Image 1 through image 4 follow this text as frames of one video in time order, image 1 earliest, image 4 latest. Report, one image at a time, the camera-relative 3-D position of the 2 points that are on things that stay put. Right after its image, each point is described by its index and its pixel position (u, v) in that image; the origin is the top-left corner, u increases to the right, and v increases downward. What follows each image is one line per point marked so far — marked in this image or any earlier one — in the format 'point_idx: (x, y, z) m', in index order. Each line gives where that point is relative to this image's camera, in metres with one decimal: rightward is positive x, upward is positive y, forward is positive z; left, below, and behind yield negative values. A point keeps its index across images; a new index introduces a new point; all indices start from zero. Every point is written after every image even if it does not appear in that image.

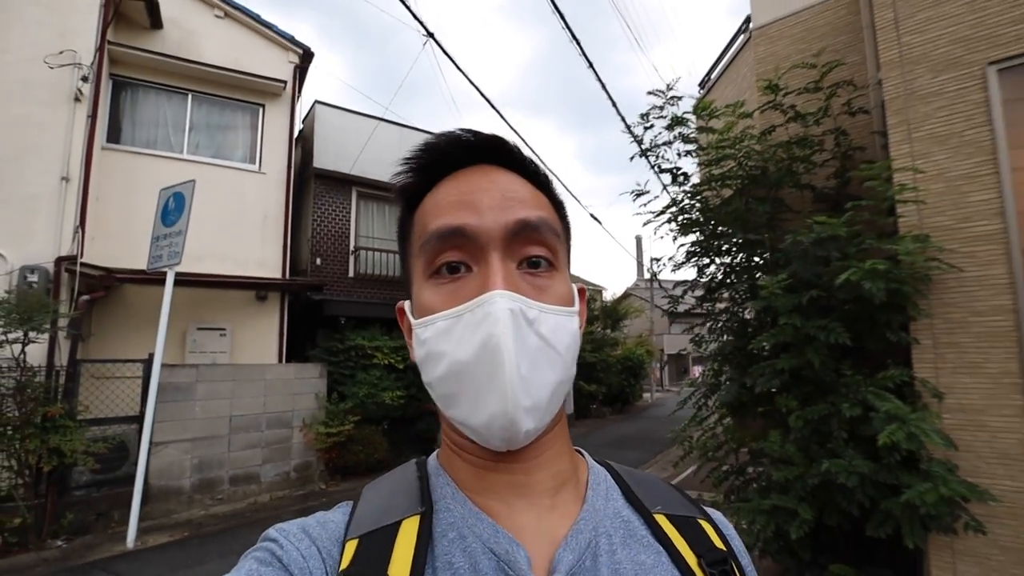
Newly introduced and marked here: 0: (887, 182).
0: (+2.8, +0.7, +3.4) m
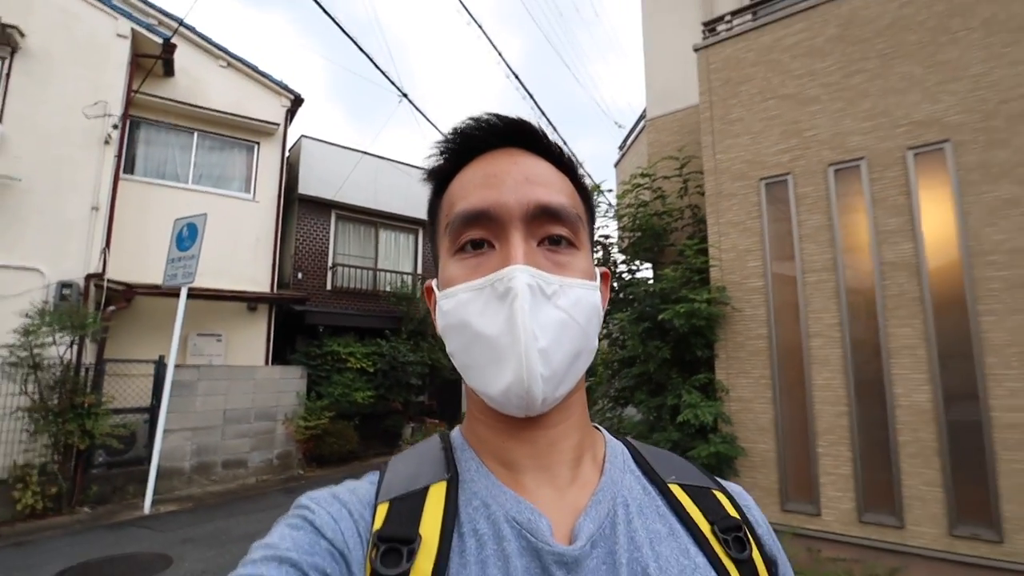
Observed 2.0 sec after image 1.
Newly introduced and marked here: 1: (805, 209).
0: (+2.2, +0.4, +5.0) m
1: (+3.1, +0.8, +4.4) m
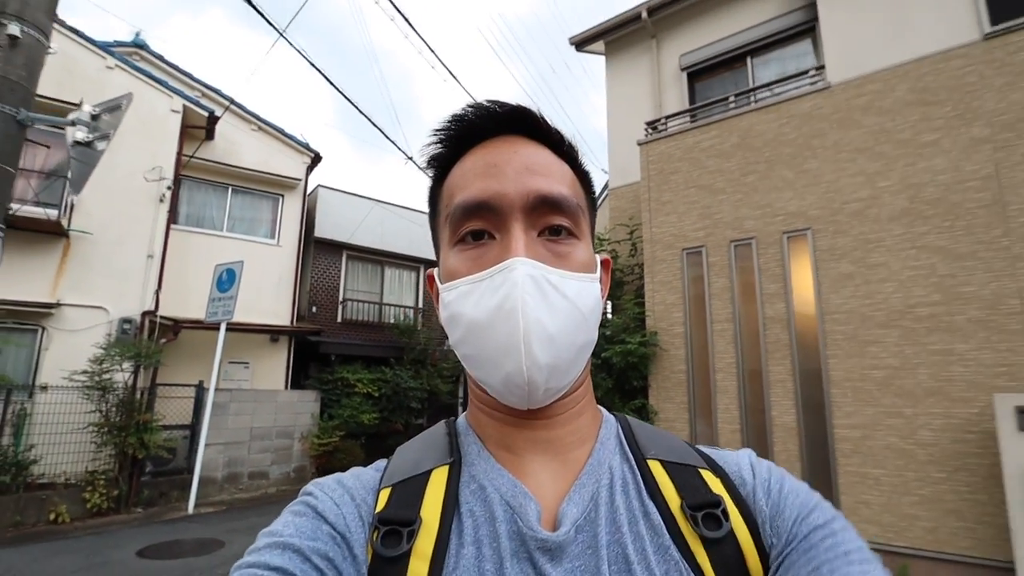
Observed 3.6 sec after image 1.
0: (+1.9, -0.3, +6.4) m
1: (+2.8, +0.2, +5.8) m
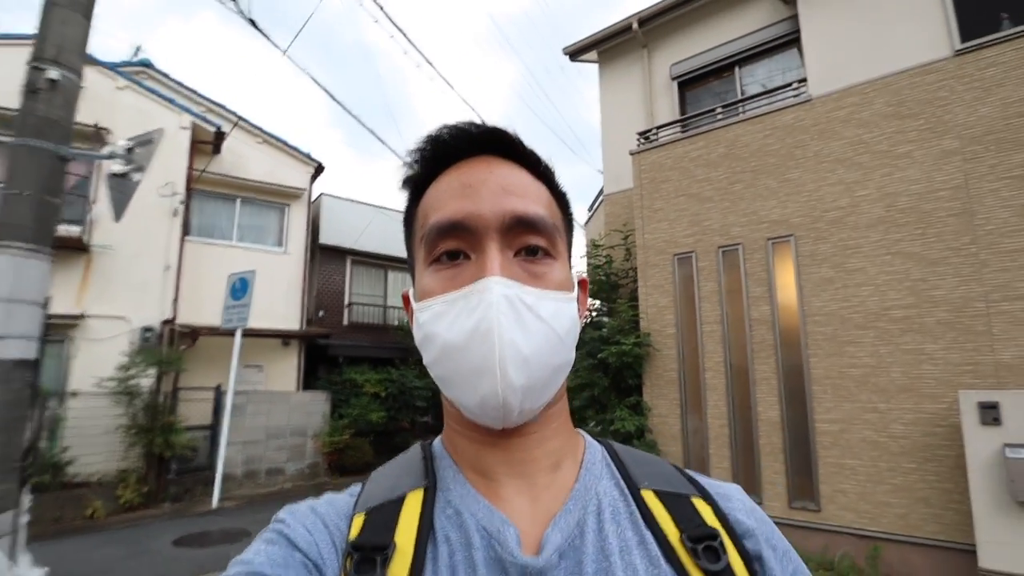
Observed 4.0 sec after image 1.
0: (+1.9, -0.3, +6.8) m
1: (+2.8, +0.1, +6.2) m
